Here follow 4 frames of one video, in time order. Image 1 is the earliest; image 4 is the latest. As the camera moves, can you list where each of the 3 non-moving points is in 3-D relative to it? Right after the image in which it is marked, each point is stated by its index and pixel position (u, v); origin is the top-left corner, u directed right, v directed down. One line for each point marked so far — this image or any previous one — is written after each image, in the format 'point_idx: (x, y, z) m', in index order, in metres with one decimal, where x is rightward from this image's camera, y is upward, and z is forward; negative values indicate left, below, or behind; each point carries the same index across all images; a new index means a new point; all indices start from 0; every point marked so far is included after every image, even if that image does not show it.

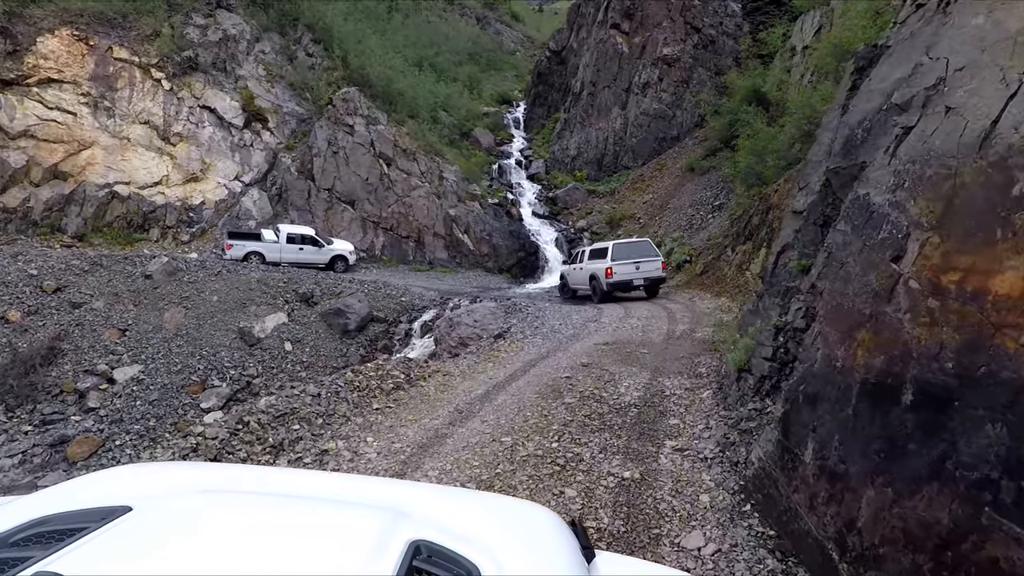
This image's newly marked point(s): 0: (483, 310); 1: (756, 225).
0: (-0.7, -0.5, +12.8) m
1: (+5.9, +1.5, +13.6) m
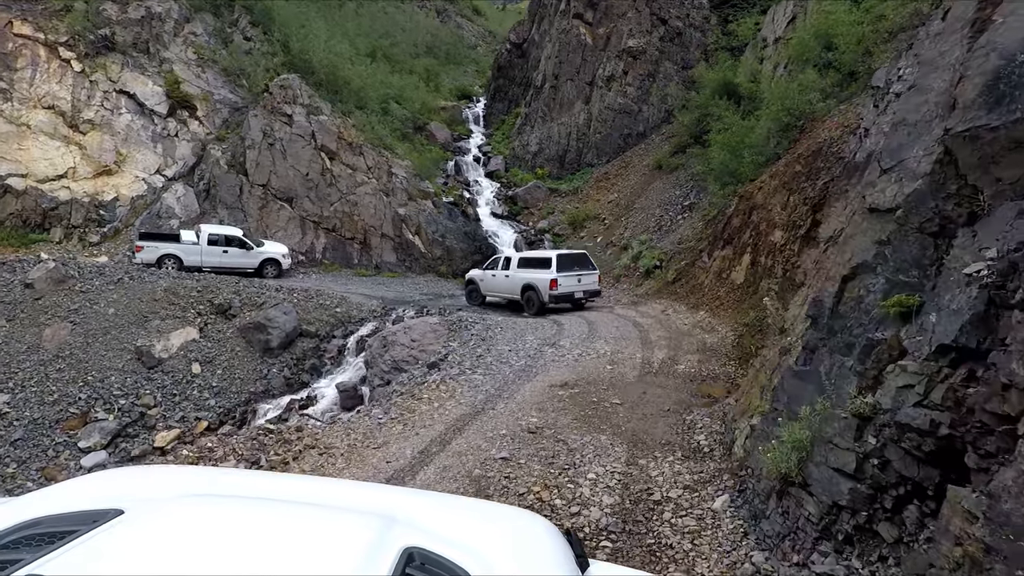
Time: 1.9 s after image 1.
0: (-1.7, -0.8, +10.8) m
1: (+4.8, +1.3, +12.1) m
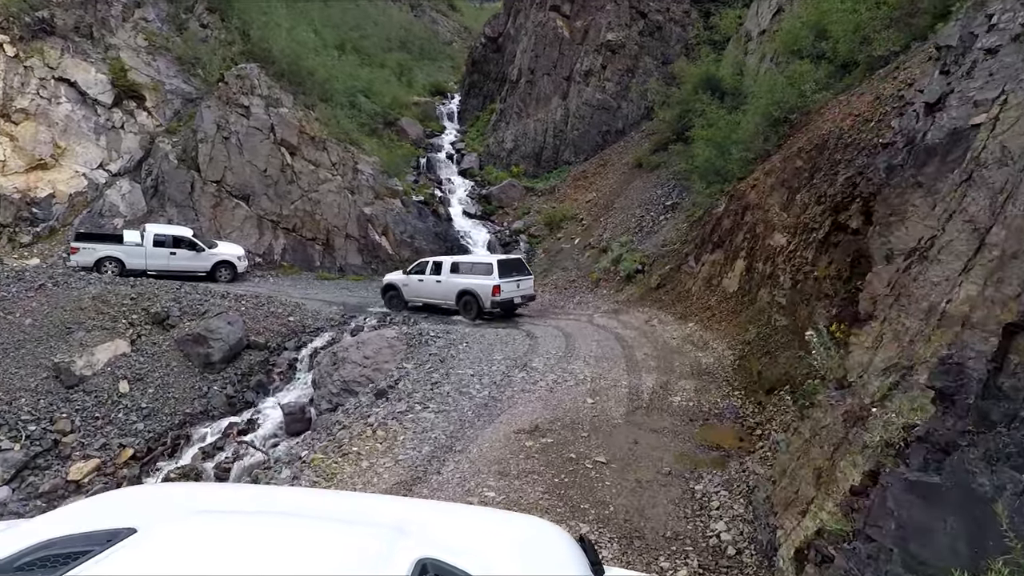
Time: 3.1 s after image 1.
0: (-2.3, -0.9, +9.6) m
1: (+4.2, +1.1, +11.1) m
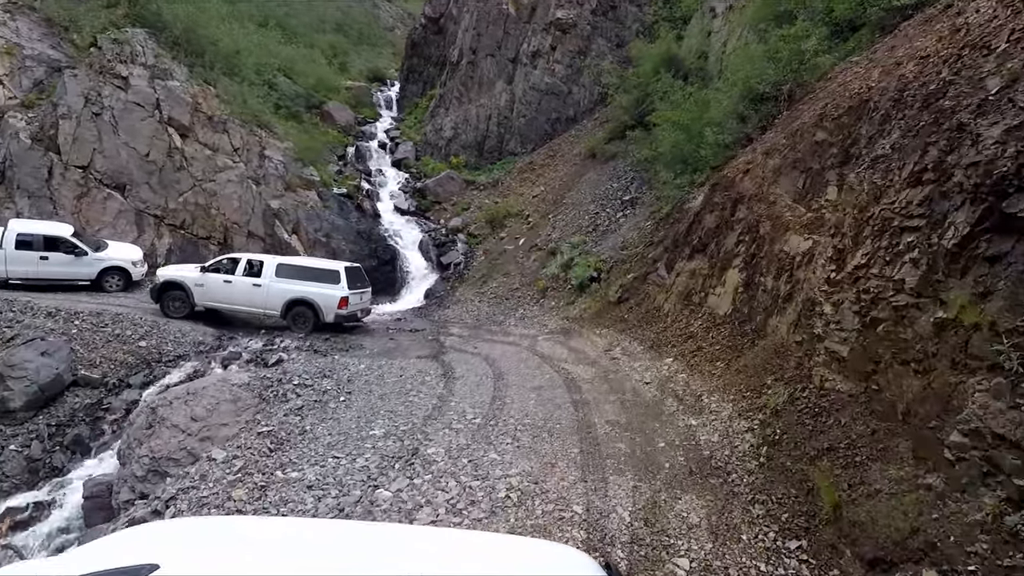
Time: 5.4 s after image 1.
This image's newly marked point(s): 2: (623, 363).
0: (-3.4, -1.2, +6.6) m
1: (+3.0, +0.9, +8.6) m
2: (+1.5, -1.0, +8.0) m
